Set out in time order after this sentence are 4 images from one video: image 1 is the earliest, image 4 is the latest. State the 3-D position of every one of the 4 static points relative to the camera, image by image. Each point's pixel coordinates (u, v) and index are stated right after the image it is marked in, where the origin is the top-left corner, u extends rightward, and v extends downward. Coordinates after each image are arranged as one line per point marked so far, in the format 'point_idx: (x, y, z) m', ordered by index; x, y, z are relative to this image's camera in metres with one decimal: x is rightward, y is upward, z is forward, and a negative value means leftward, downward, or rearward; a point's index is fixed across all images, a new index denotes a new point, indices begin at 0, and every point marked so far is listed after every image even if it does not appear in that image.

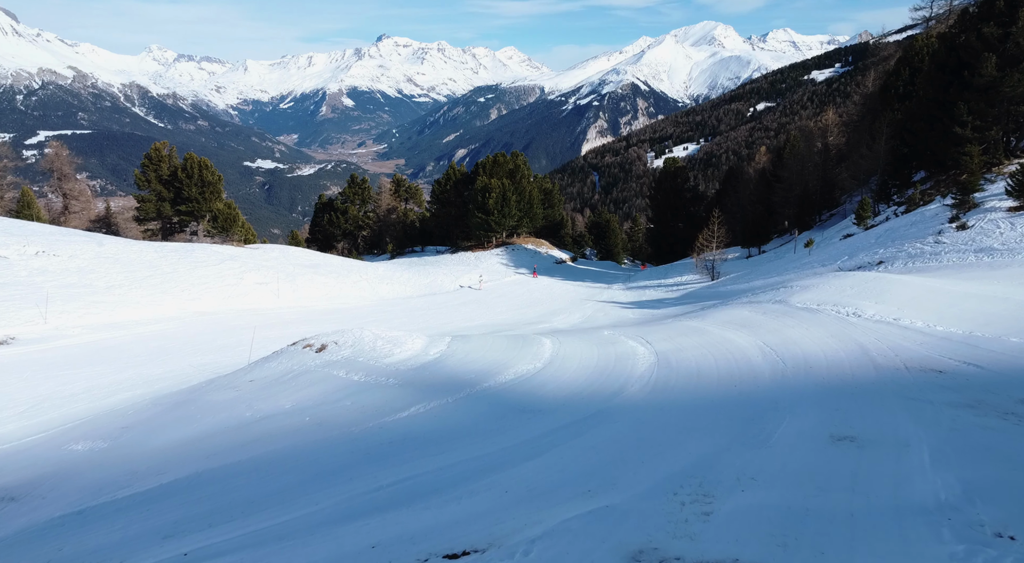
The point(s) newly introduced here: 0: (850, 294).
0: (+9.4, -0.4, +19.6) m
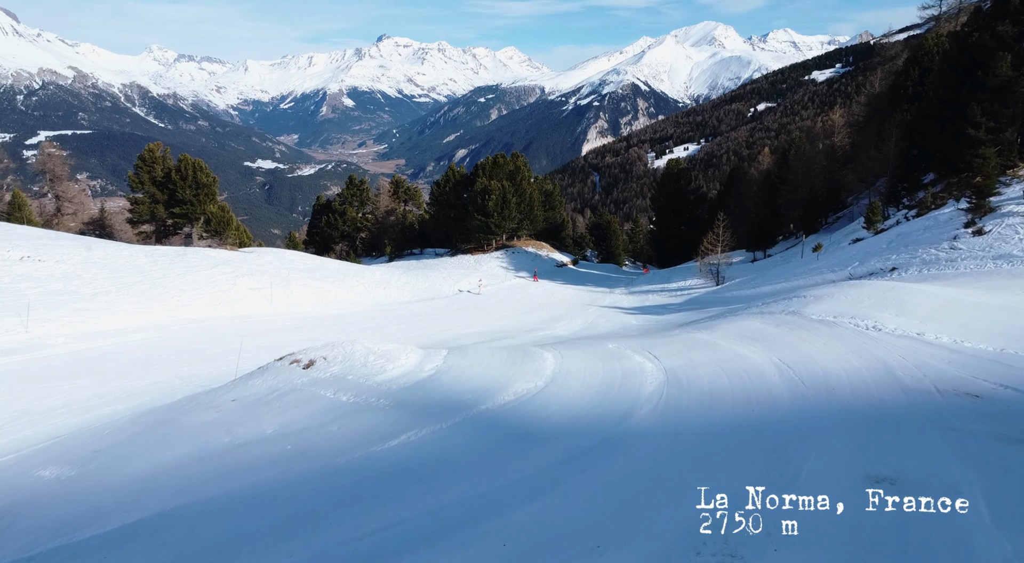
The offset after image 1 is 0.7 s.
0: (+9.4, -0.6, +18.6) m
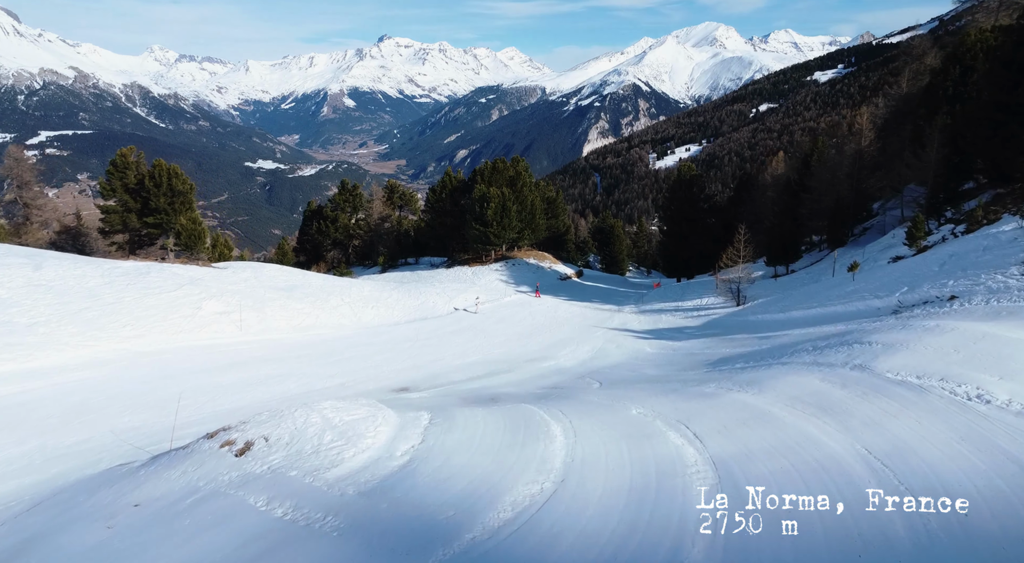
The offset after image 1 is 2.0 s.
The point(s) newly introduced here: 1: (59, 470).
0: (+9.3, -1.7, +14.9) m
1: (-10.6, -4.4, +16.3) m
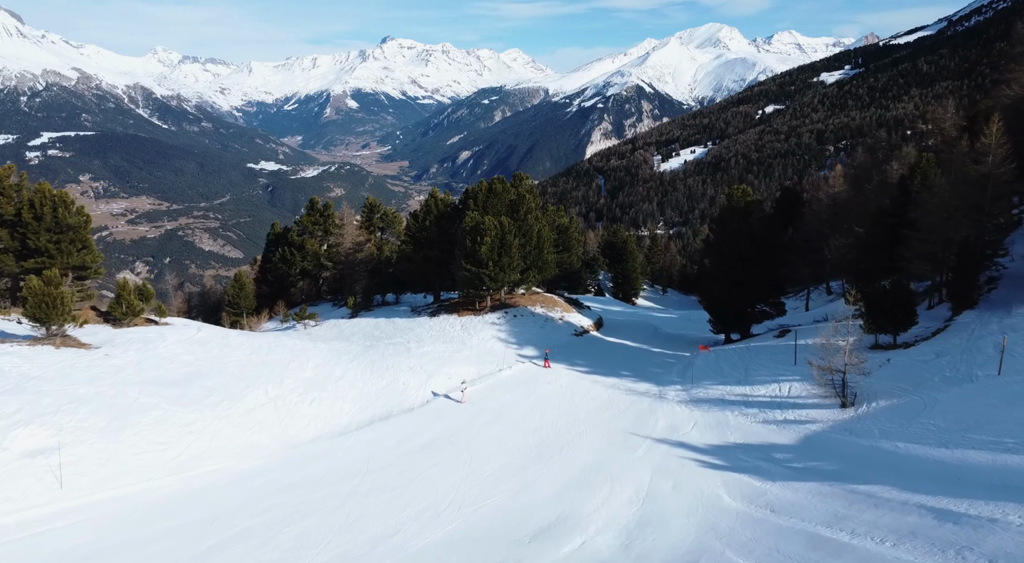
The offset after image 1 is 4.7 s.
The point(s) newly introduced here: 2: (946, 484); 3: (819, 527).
0: (+9.2, -4.9, +2.8) m
1: (-10.7, -7.6, +4.4) m
2: (+11.1, -5.2, +18.4) m
3: (+7.6, -6.0, +17.4) m
